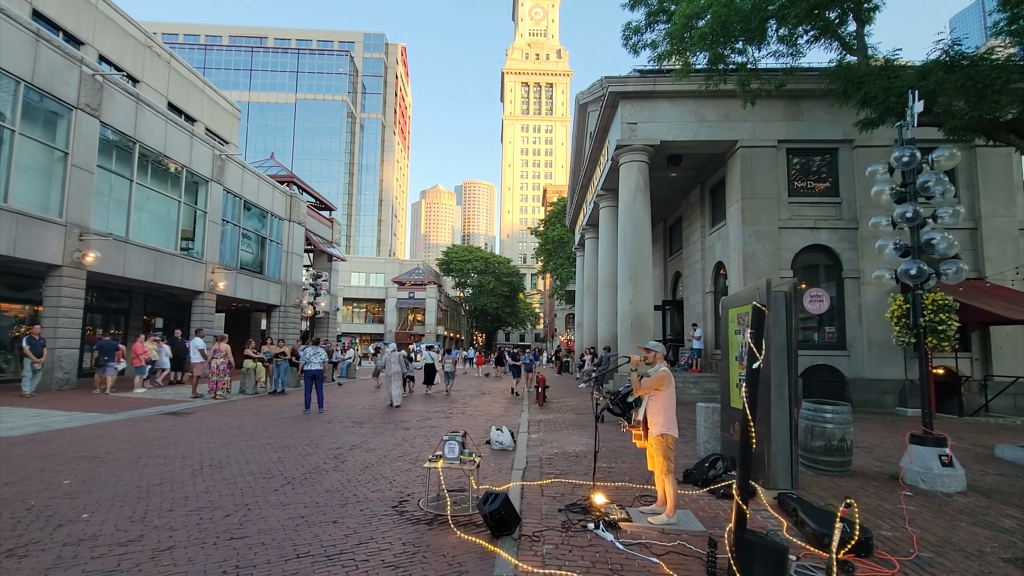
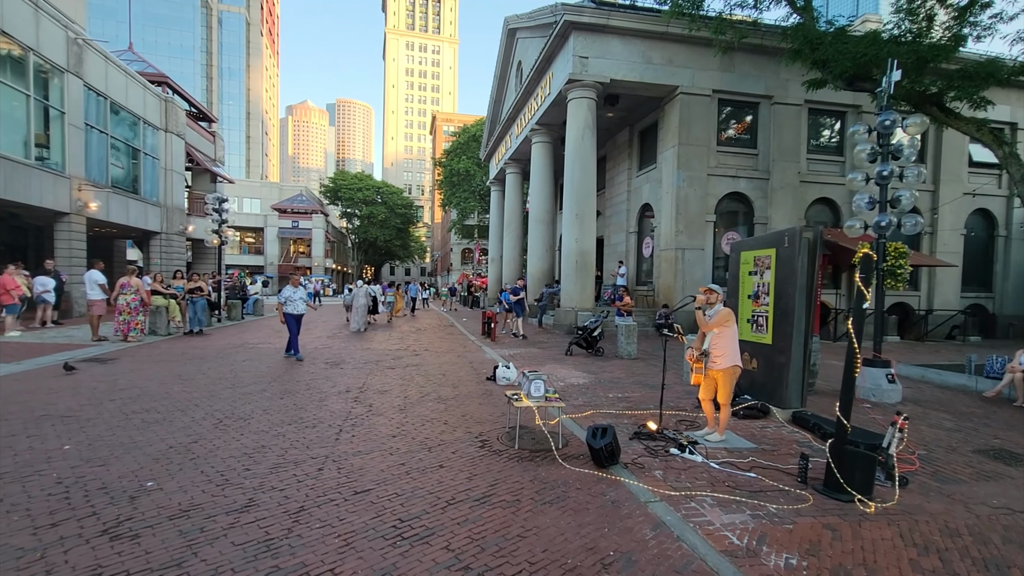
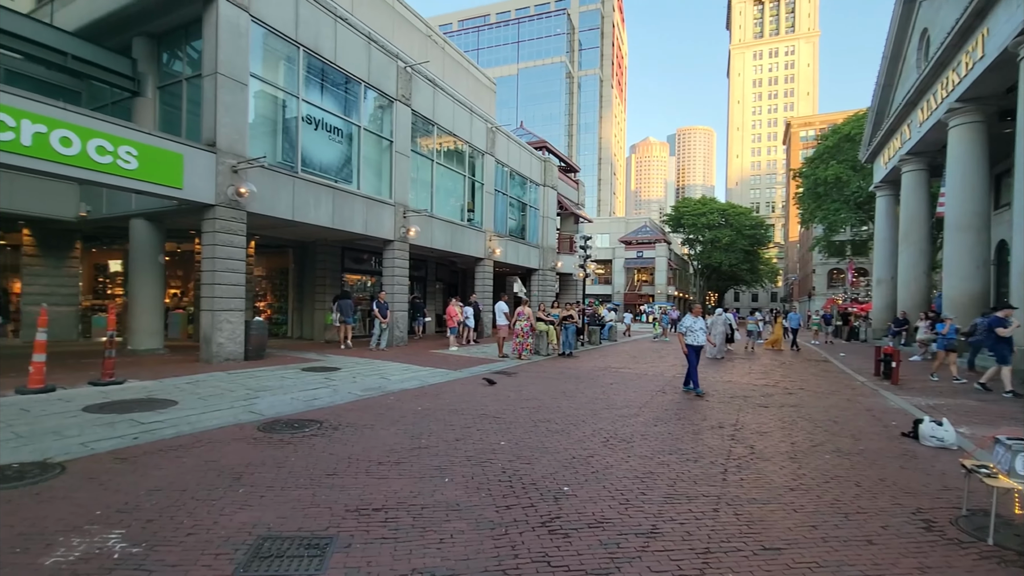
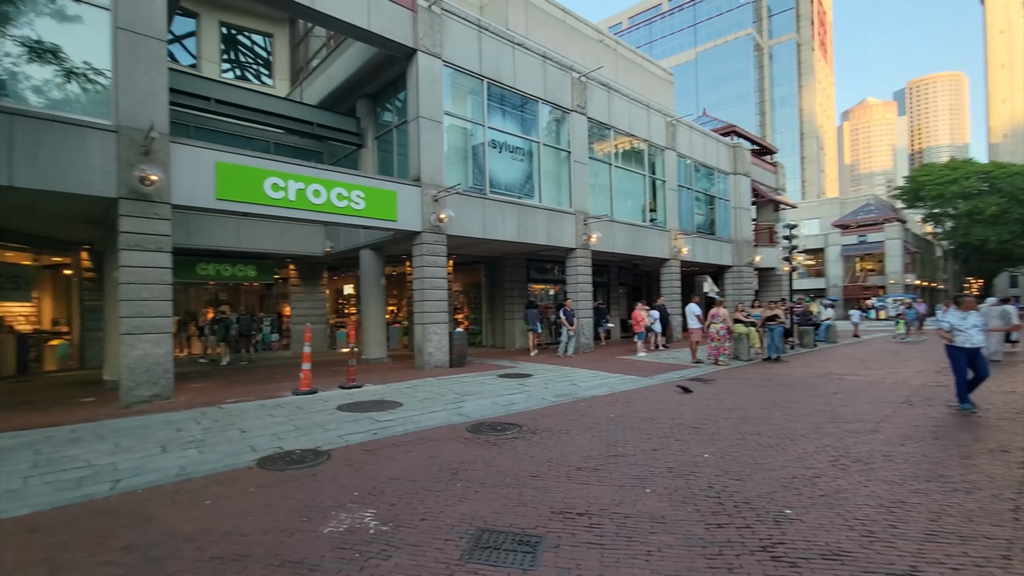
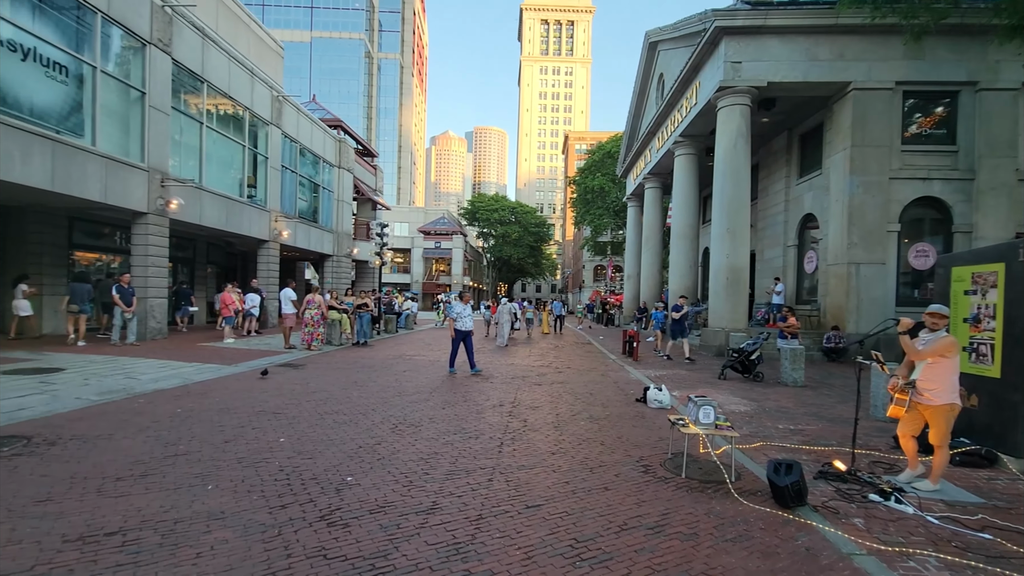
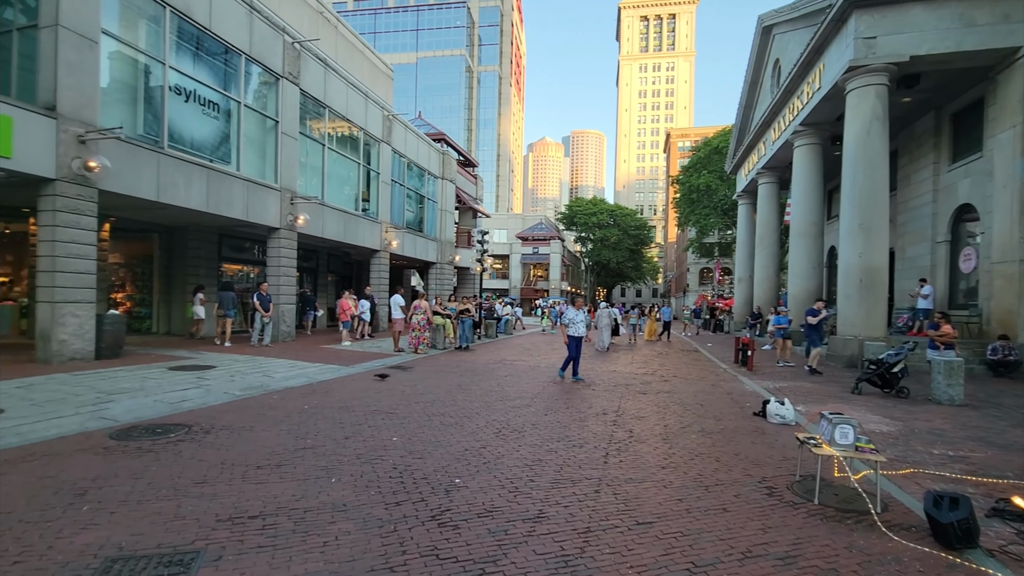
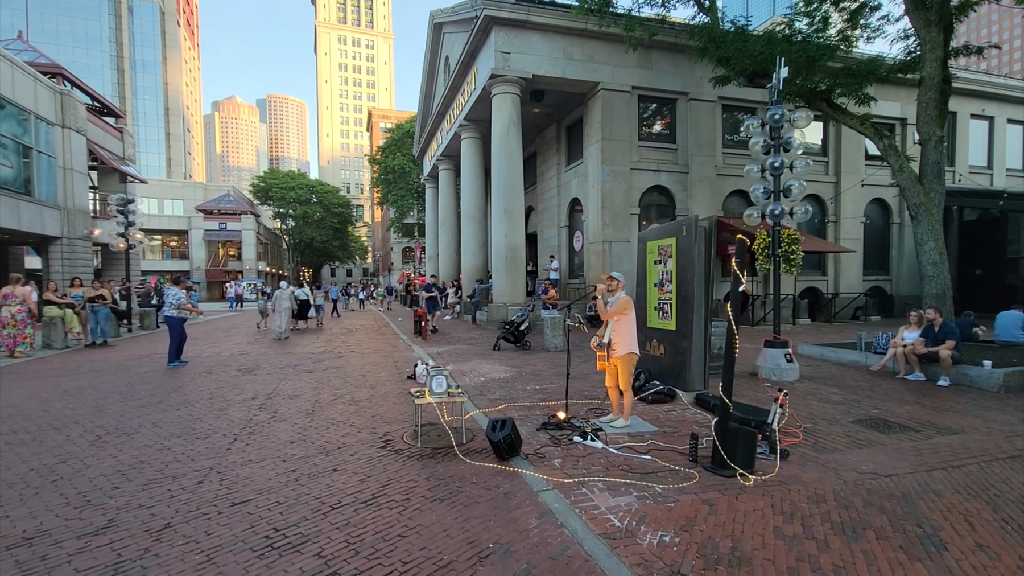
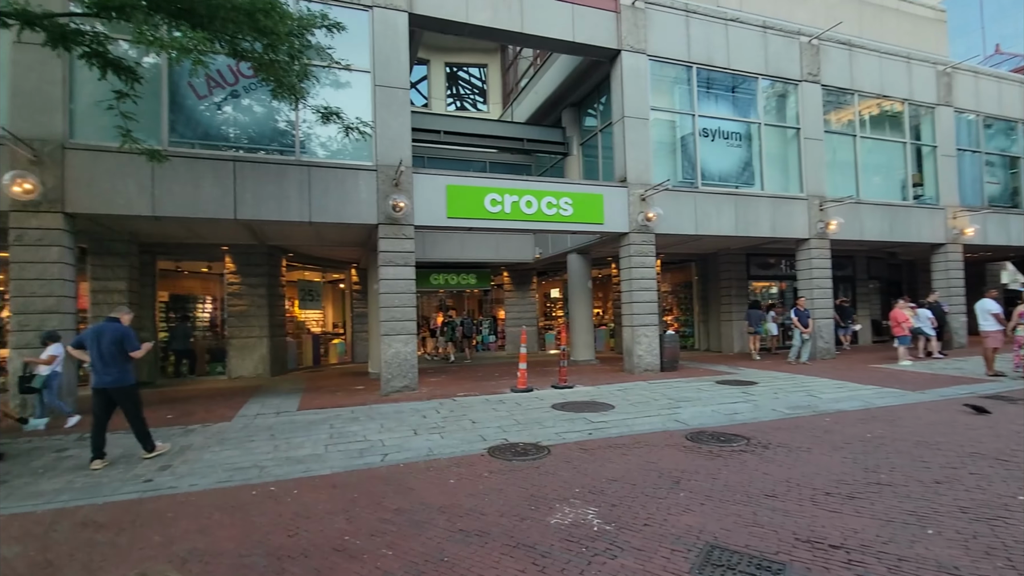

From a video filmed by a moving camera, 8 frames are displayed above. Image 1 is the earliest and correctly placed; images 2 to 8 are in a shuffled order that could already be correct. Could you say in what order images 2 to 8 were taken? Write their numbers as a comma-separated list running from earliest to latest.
7, 2, 5, 6, 3, 4, 8
